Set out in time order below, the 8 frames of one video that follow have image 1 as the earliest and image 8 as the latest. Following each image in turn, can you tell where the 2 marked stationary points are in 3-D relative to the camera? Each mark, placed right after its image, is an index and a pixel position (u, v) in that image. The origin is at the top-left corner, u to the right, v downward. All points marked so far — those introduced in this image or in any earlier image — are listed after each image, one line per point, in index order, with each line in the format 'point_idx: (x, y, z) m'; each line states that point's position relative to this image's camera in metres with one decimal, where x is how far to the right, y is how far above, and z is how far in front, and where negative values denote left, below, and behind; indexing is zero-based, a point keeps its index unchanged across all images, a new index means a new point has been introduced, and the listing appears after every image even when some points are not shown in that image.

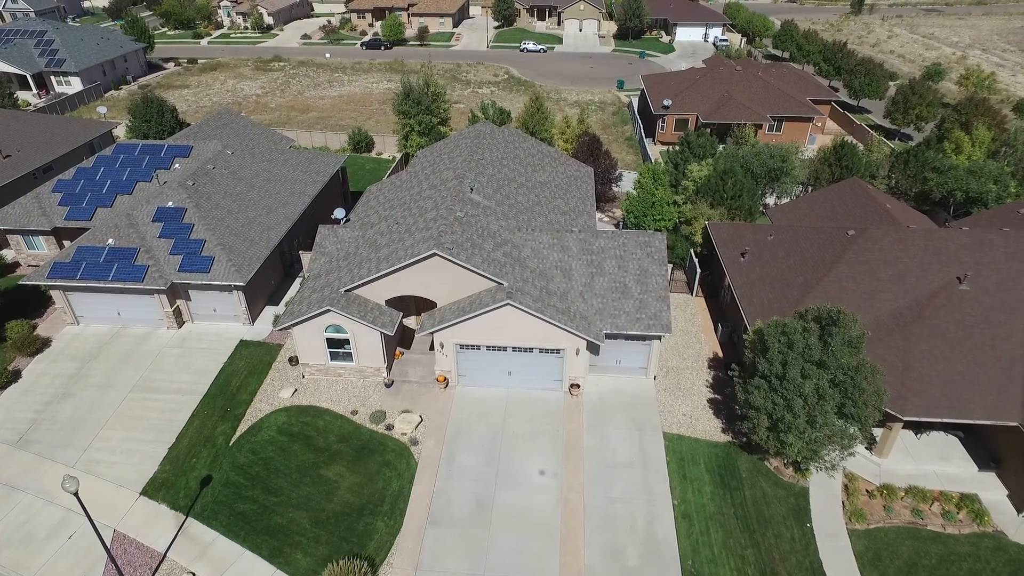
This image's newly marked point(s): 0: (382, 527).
0: (-3.9, -7.1, +18.6) m
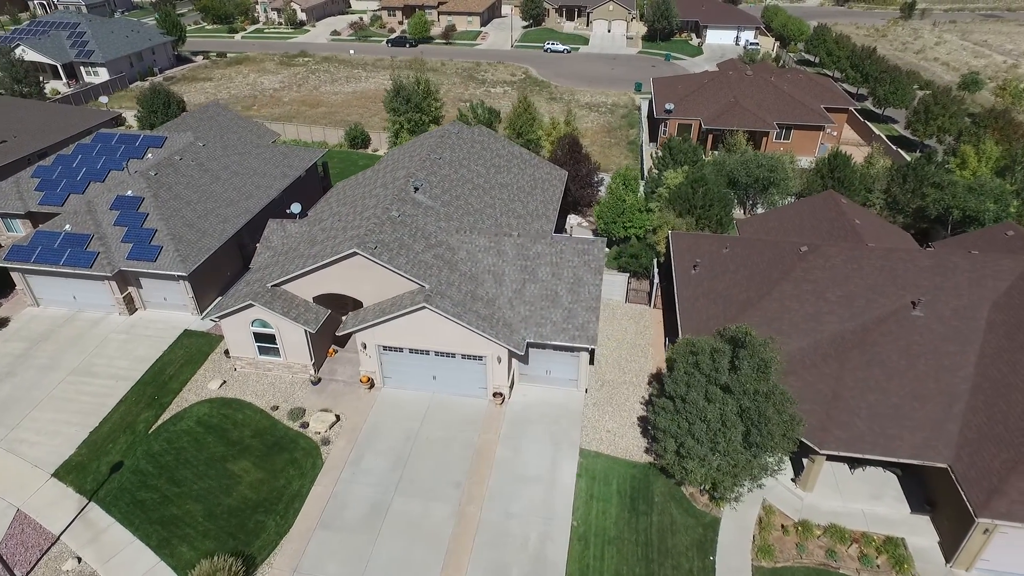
0: (-7.1, -7.0, +18.4) m
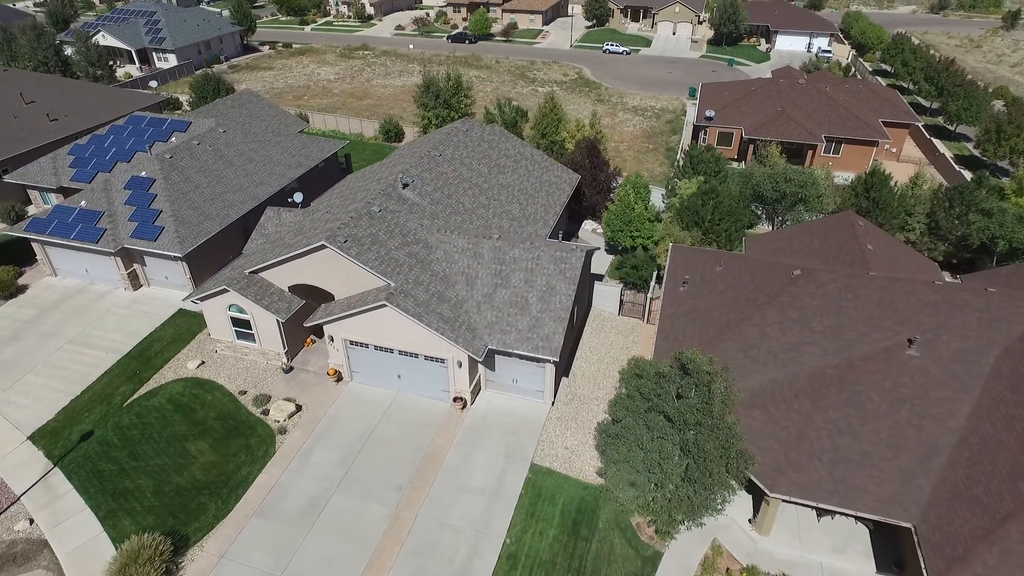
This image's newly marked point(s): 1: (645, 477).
0: (-9.0, -6.6, +18.7) m
1: (+3.5, -4.9, +16.2) m
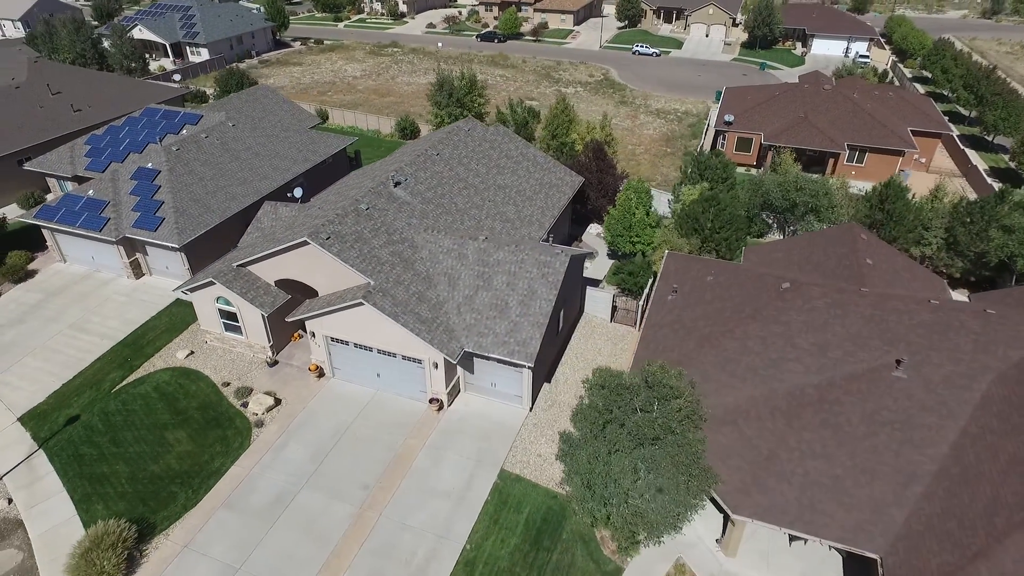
0: (-10.0, -6.4, +18.9) m
1: (+2.3, -5.1, +15.8) m
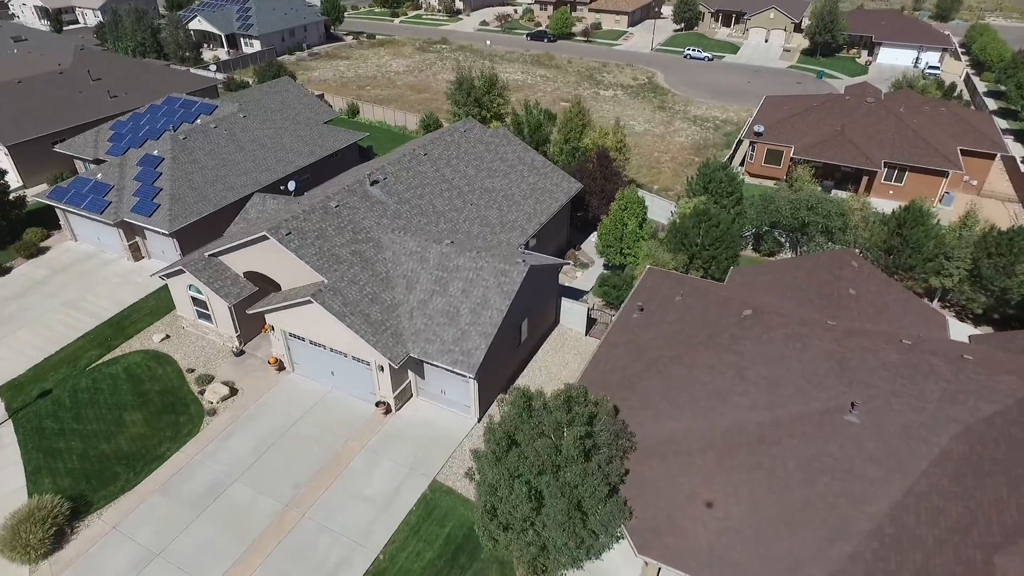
0: (-12.1, -6.0, +19.5) m
1: (-0.1, -5.5, +15.2) m
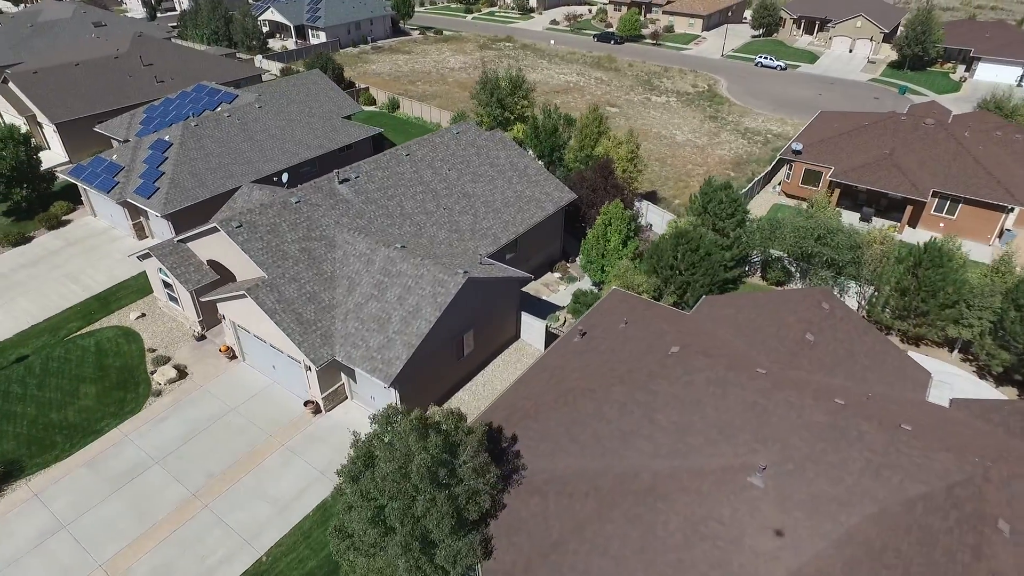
0: (-14.8, -5.3, +20.5) m
1: (-3.5, -5.8, +14.6) m
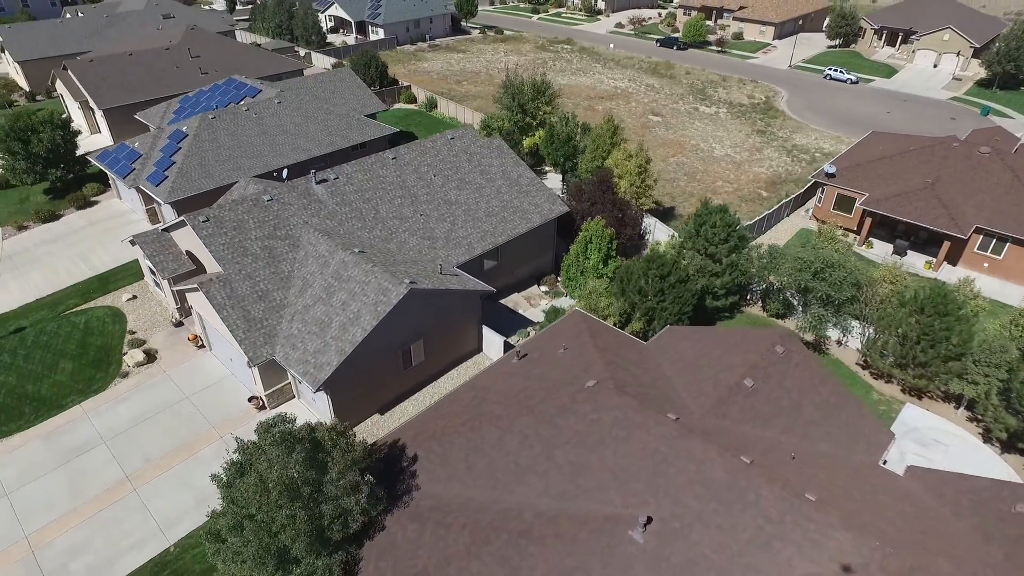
0: (-17.0, -4.6, +21.8) m
1: (-6.4, -6.0, +14.7) m
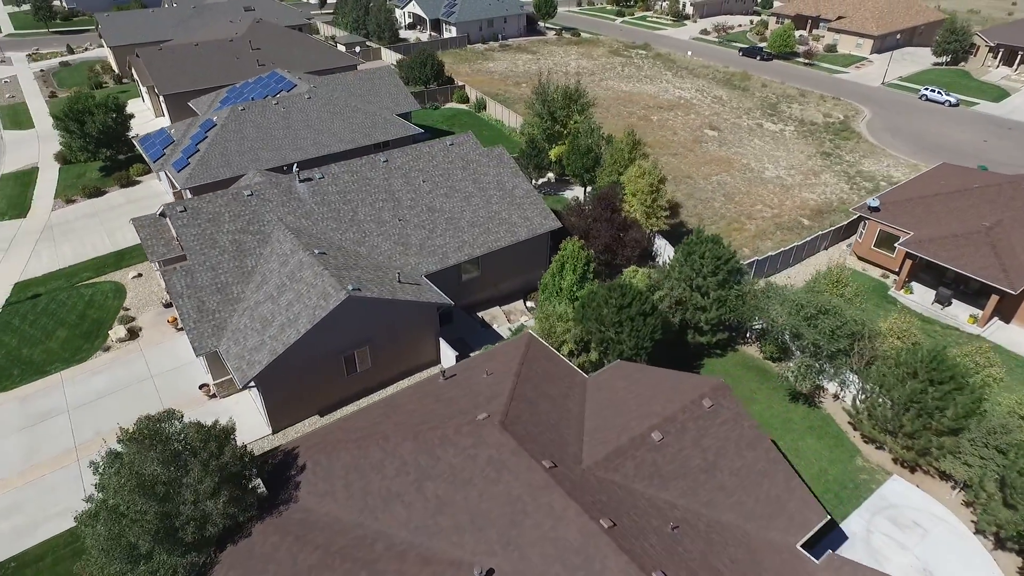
0: (-19.0, -3.5, +23.7) m
1: (-9.7, -5.9, +15.2) m
